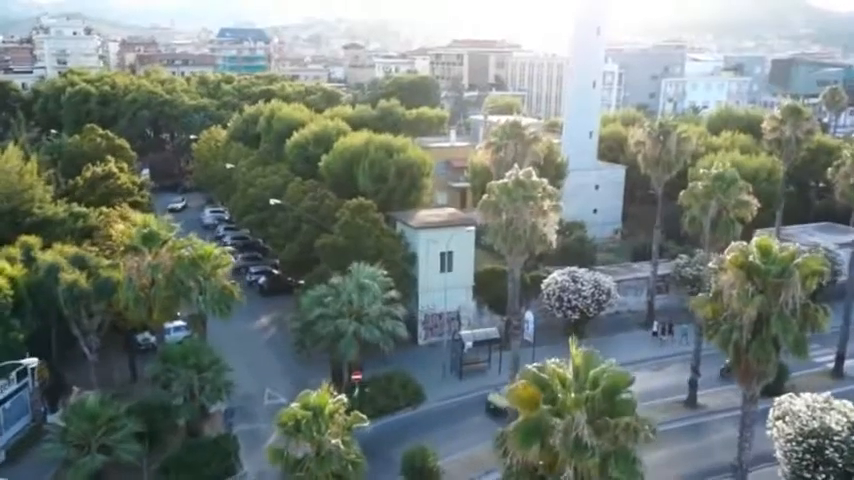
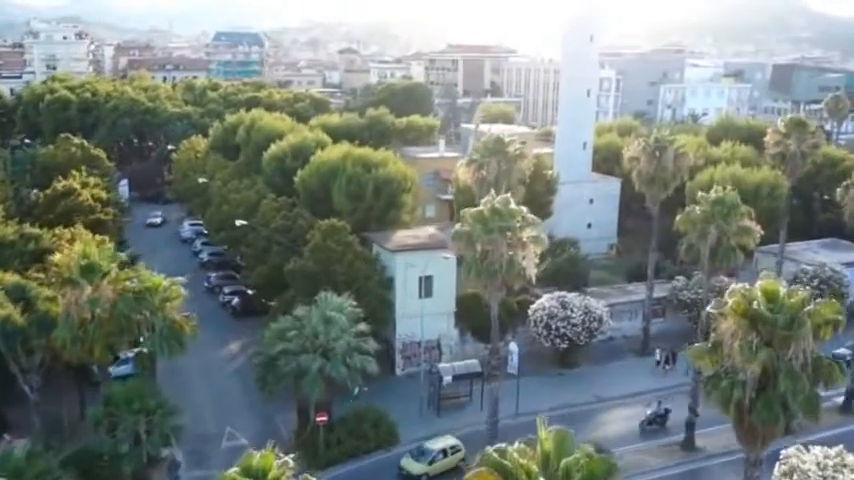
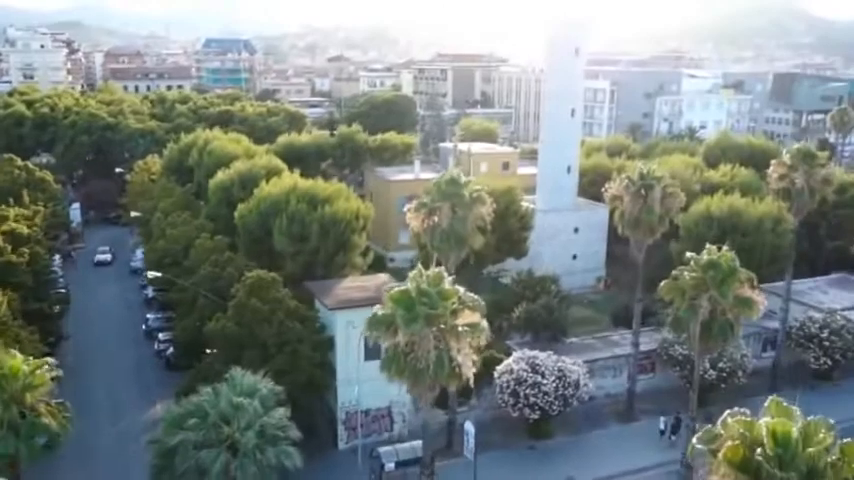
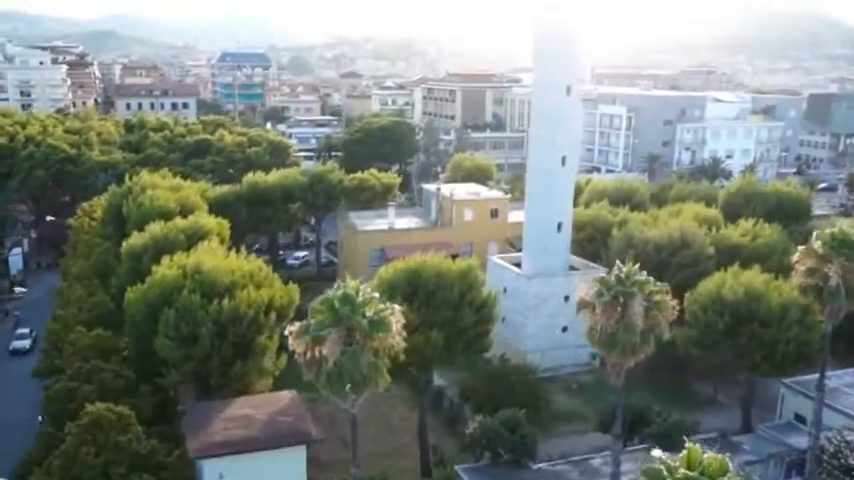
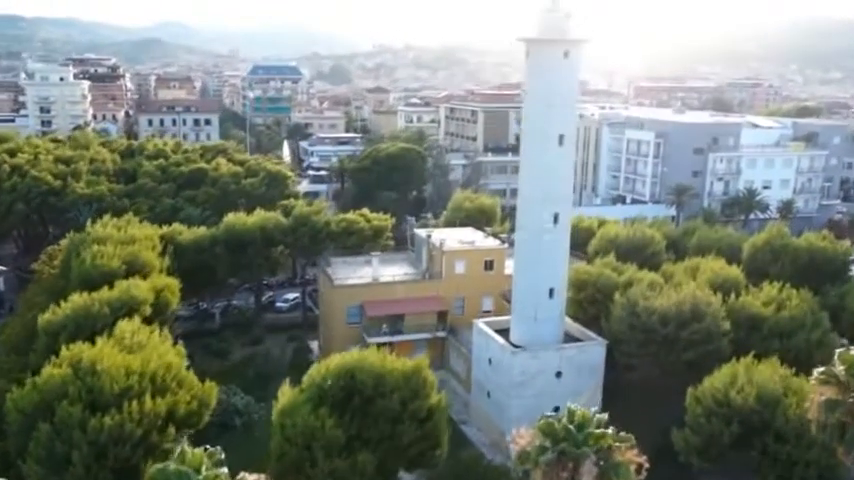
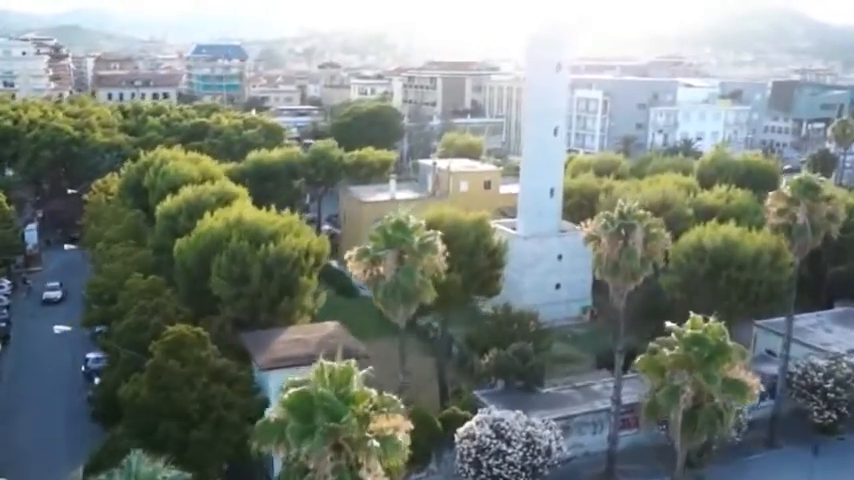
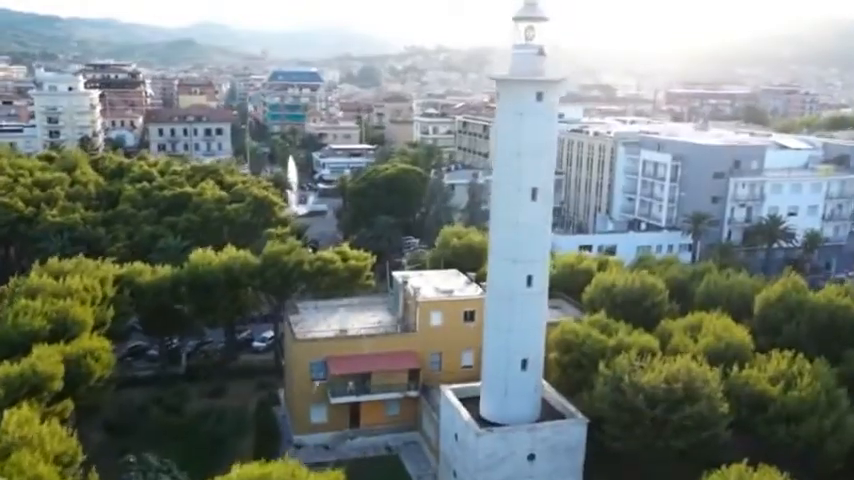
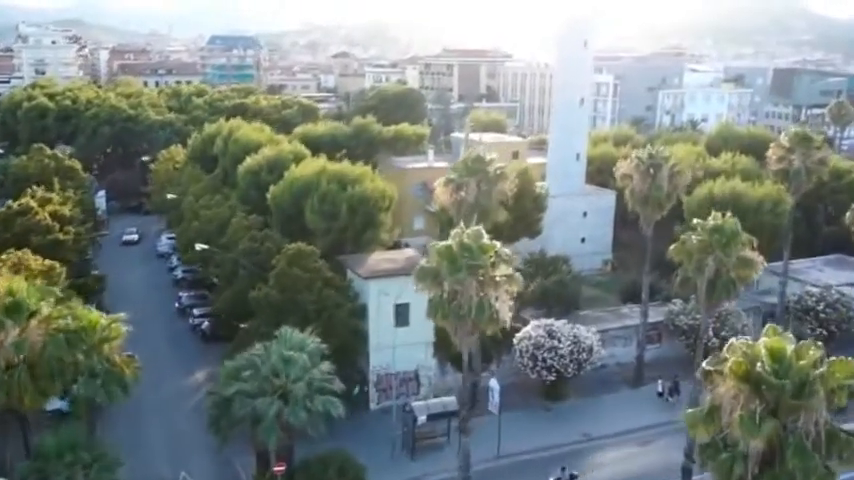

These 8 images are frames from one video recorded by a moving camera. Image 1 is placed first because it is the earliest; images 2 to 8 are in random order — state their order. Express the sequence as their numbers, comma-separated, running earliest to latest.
2, 8, 3, 6, 4, 5, 7
